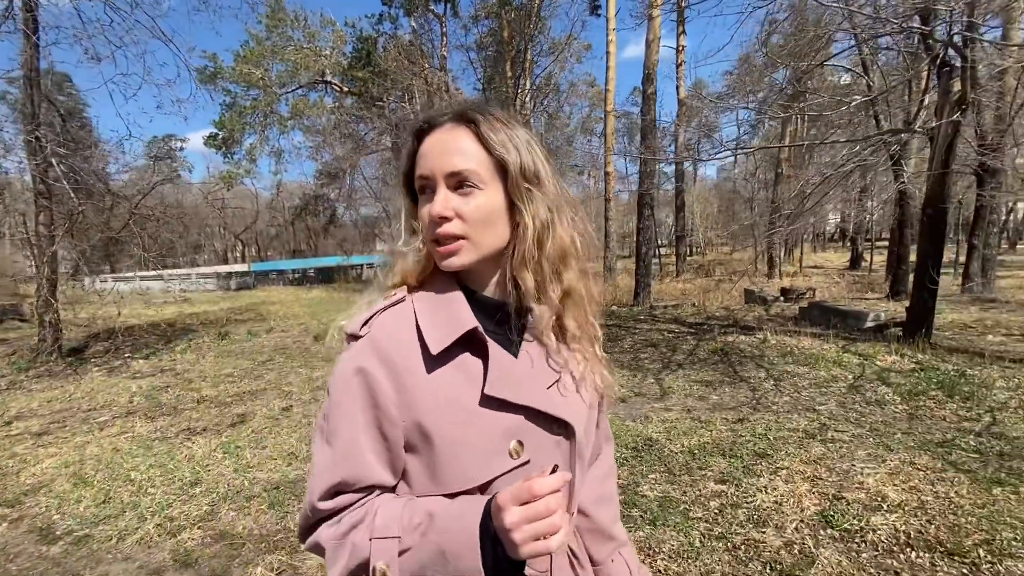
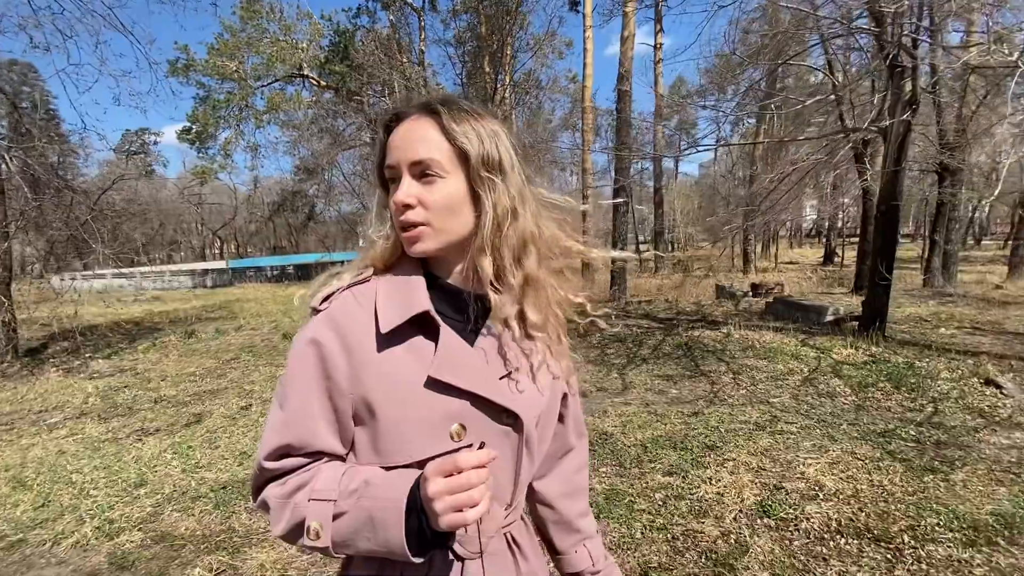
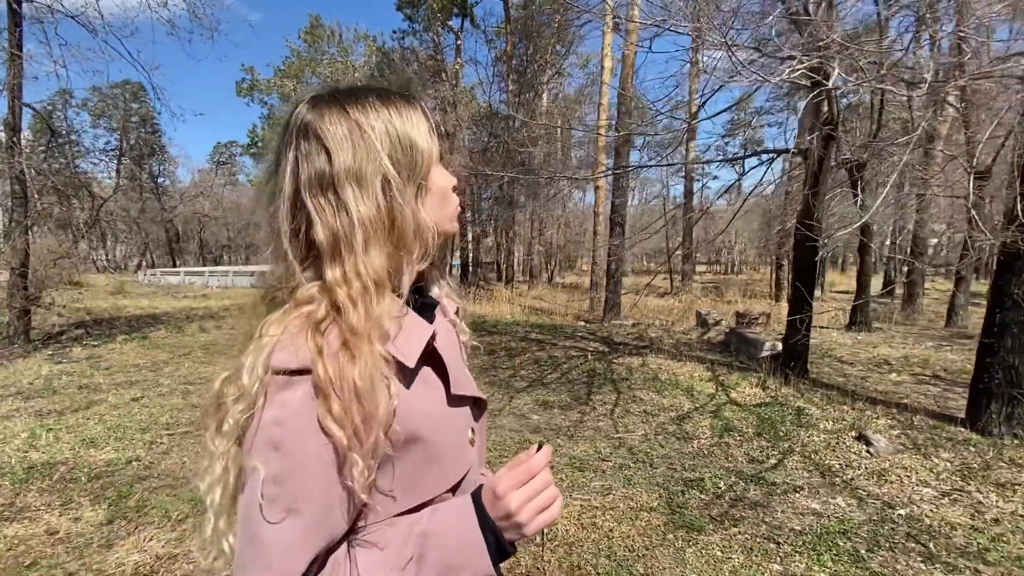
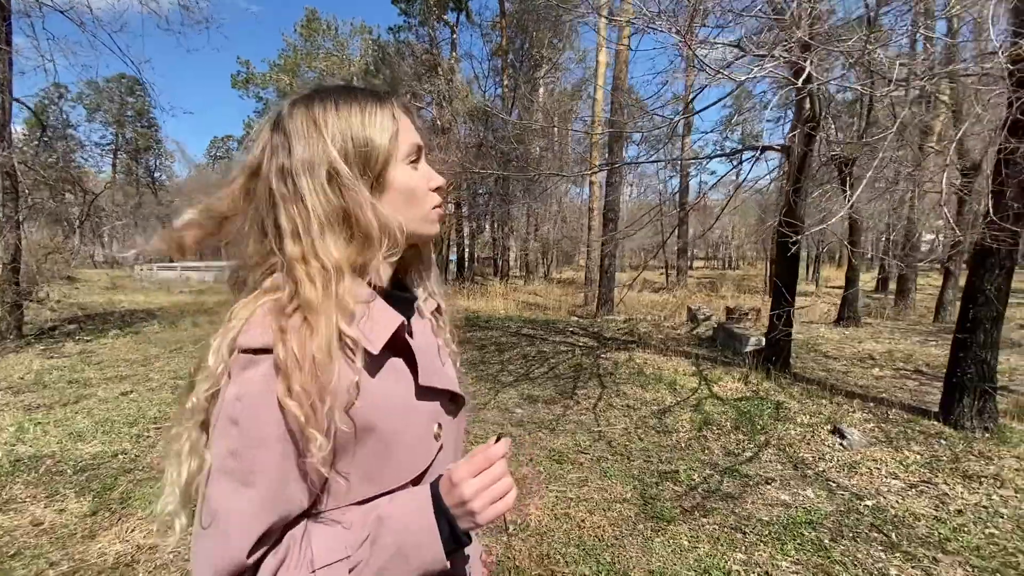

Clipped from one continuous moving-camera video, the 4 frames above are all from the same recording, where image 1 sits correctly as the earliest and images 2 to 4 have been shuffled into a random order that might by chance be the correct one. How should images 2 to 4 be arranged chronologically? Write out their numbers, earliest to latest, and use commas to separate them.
2, 3, 4
